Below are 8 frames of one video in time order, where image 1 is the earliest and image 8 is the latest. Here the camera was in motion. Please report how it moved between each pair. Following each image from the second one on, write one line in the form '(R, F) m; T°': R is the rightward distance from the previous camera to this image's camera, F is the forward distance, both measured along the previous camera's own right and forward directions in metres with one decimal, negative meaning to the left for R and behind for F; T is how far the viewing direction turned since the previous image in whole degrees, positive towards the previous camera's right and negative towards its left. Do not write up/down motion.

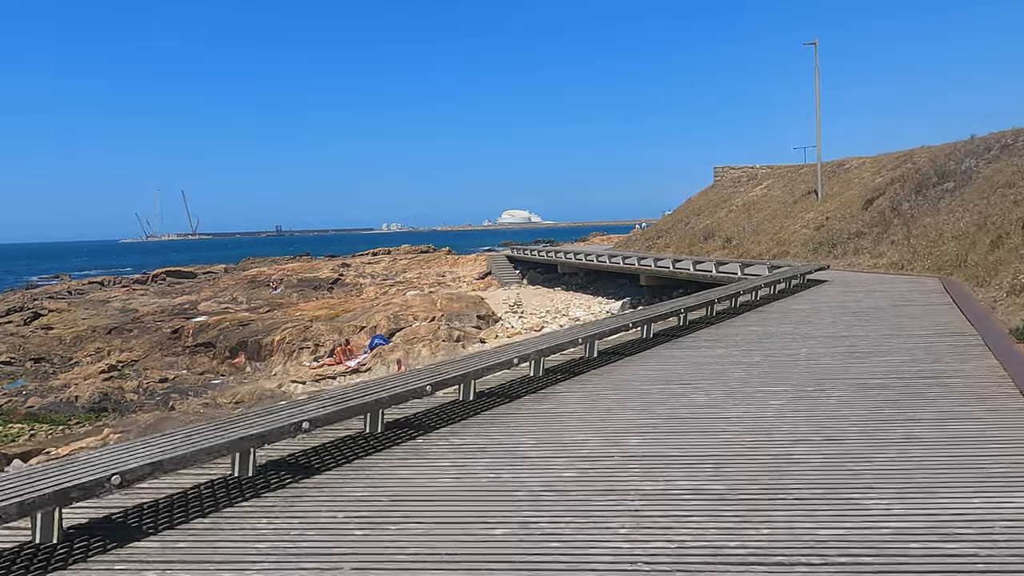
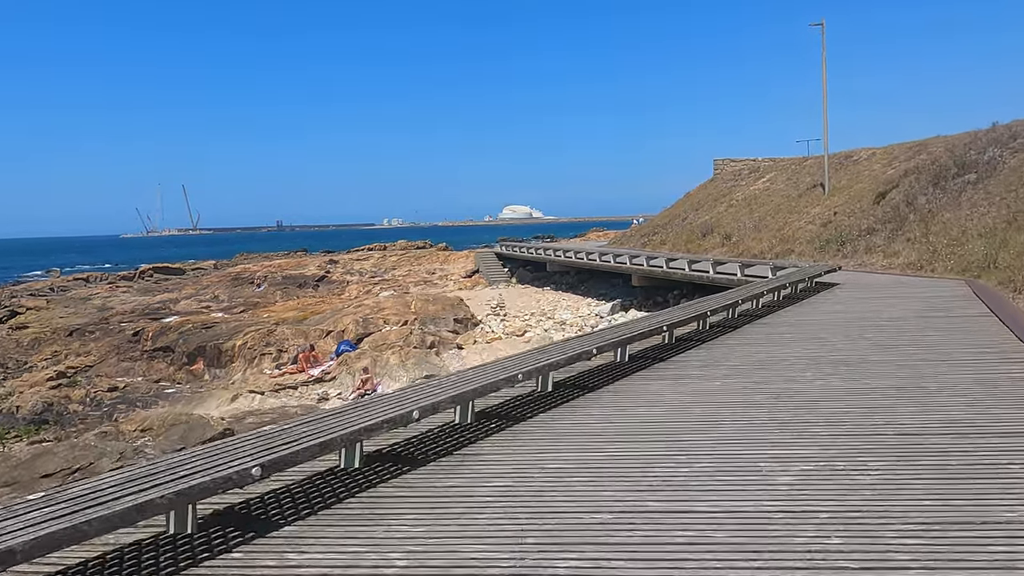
(+0.6, +1.8) m; 0°
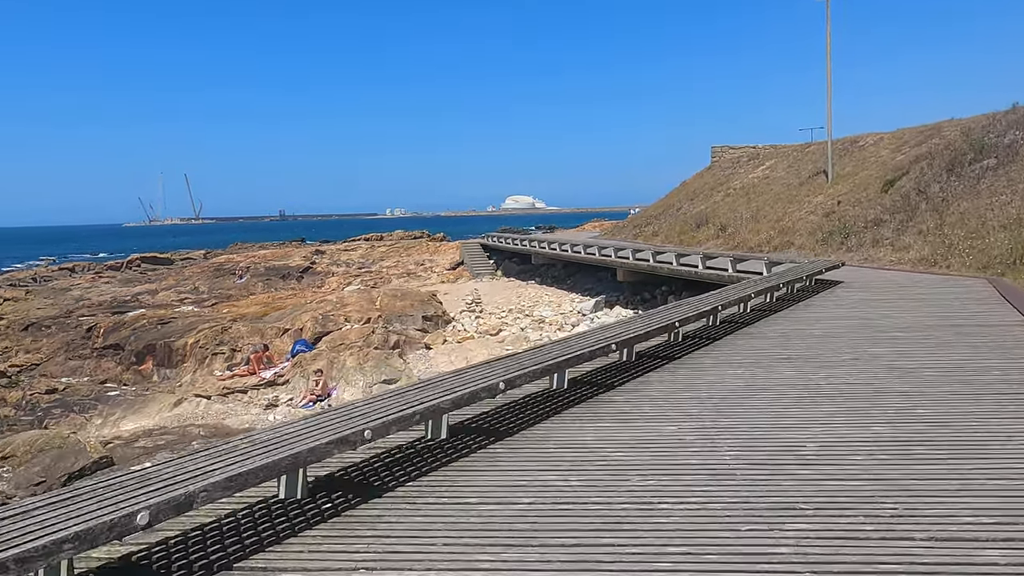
(+0.7, +1.7) m; 0°
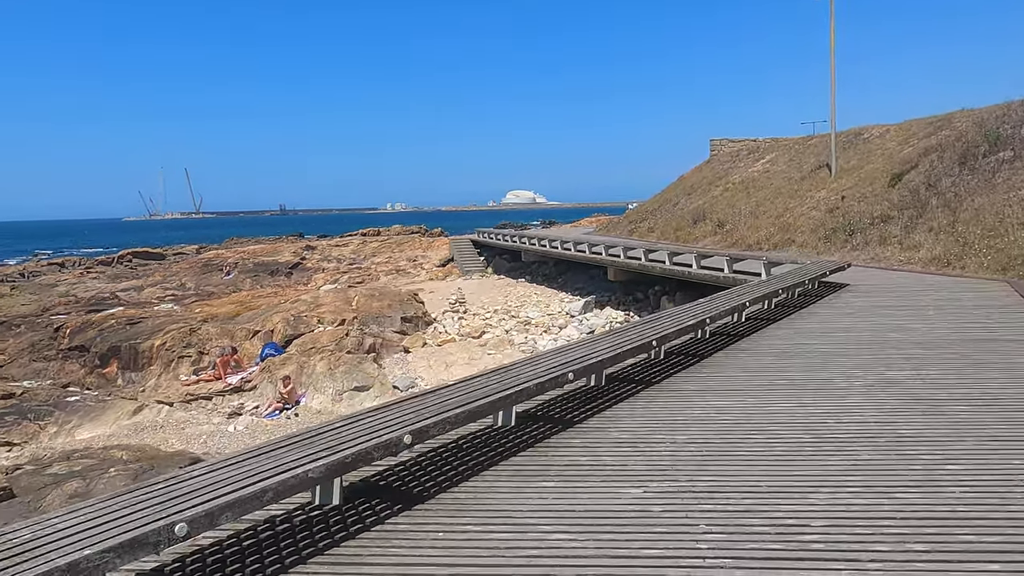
(+0.4, +1.1) m; 0°
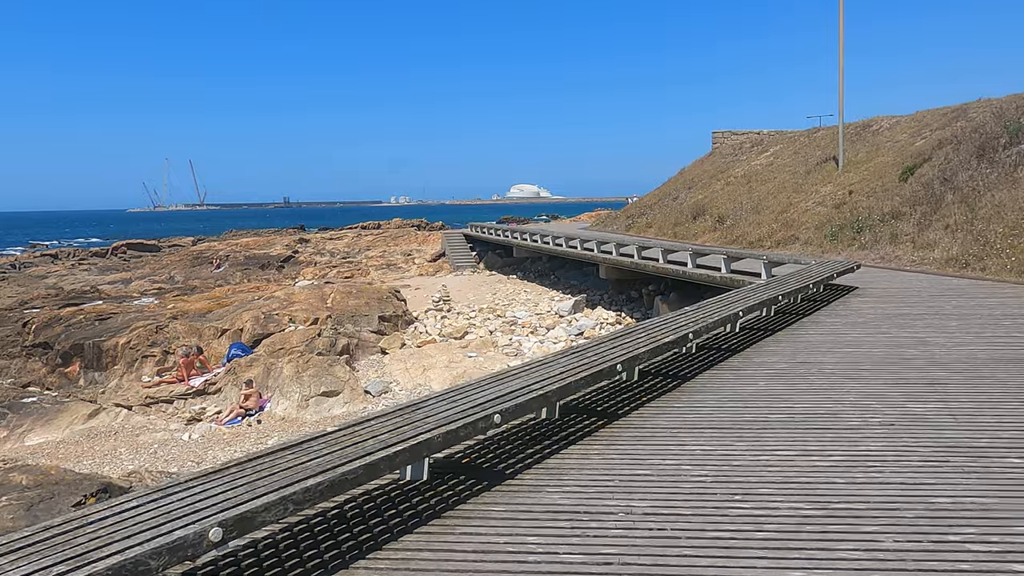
(+0.4, +1.1) m; 0°
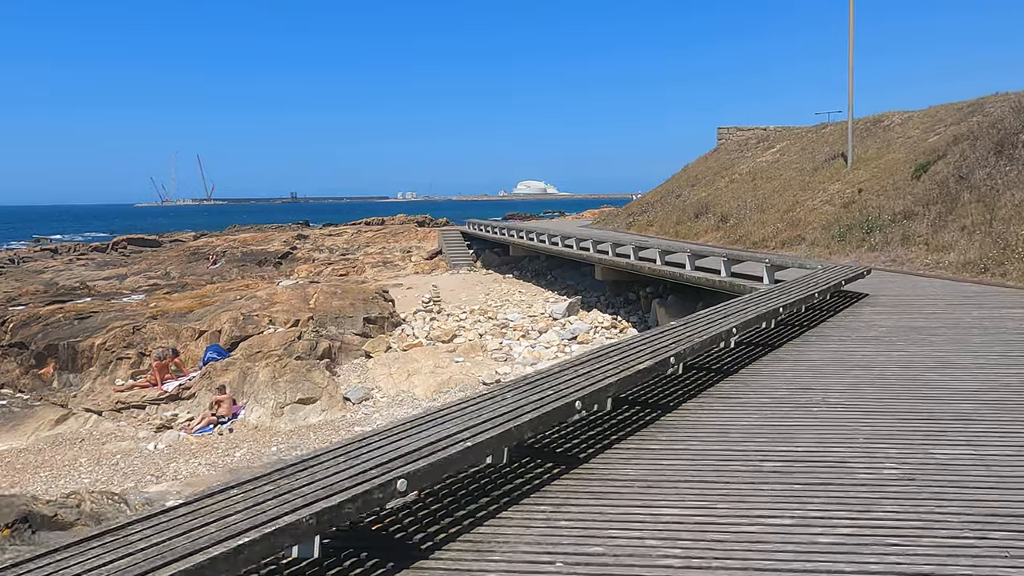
(+0.3, +0.8) m; 0°
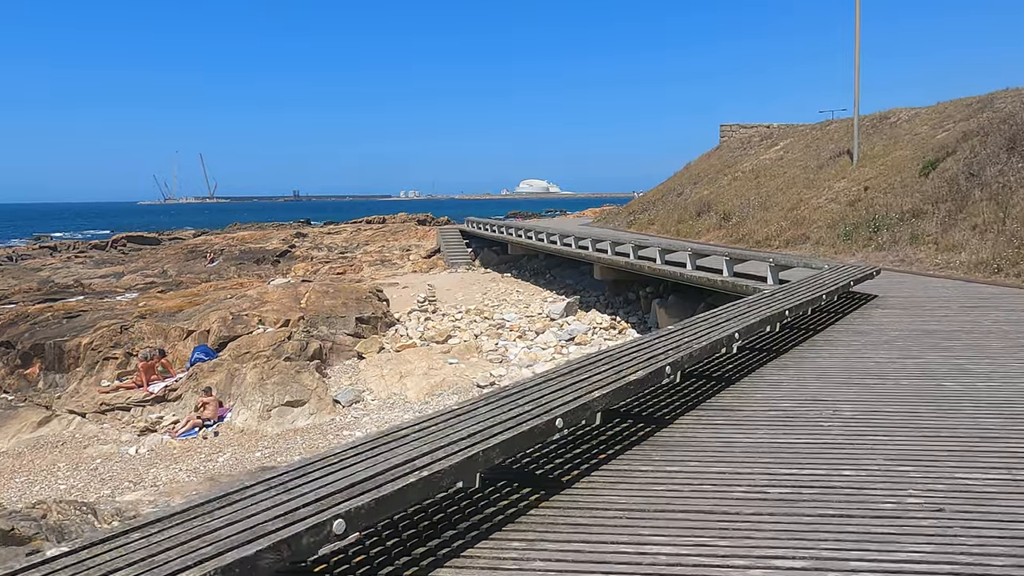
(+0.1, +0.4) m; 0°
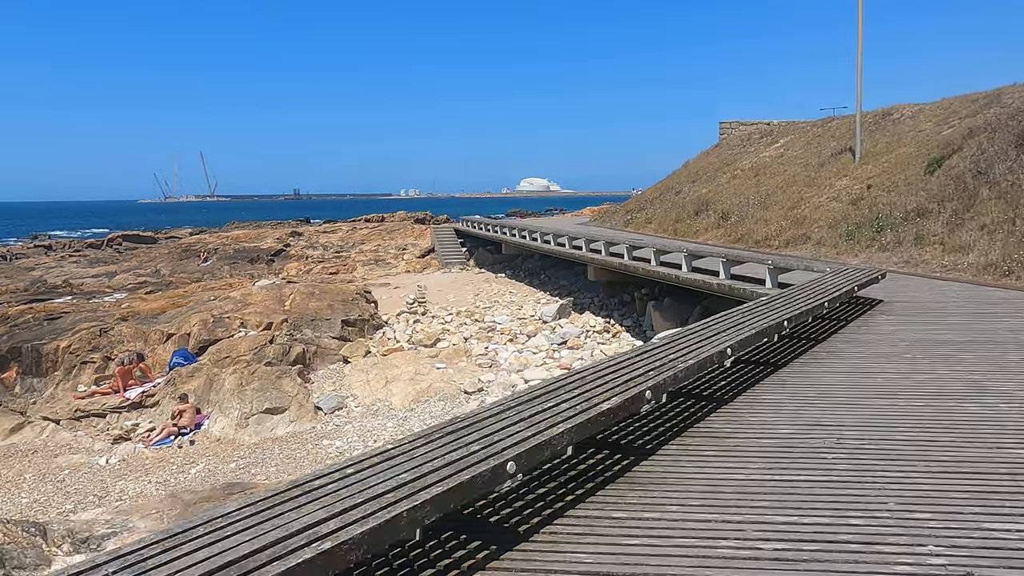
(+0.2, +0.5) m; 0°
